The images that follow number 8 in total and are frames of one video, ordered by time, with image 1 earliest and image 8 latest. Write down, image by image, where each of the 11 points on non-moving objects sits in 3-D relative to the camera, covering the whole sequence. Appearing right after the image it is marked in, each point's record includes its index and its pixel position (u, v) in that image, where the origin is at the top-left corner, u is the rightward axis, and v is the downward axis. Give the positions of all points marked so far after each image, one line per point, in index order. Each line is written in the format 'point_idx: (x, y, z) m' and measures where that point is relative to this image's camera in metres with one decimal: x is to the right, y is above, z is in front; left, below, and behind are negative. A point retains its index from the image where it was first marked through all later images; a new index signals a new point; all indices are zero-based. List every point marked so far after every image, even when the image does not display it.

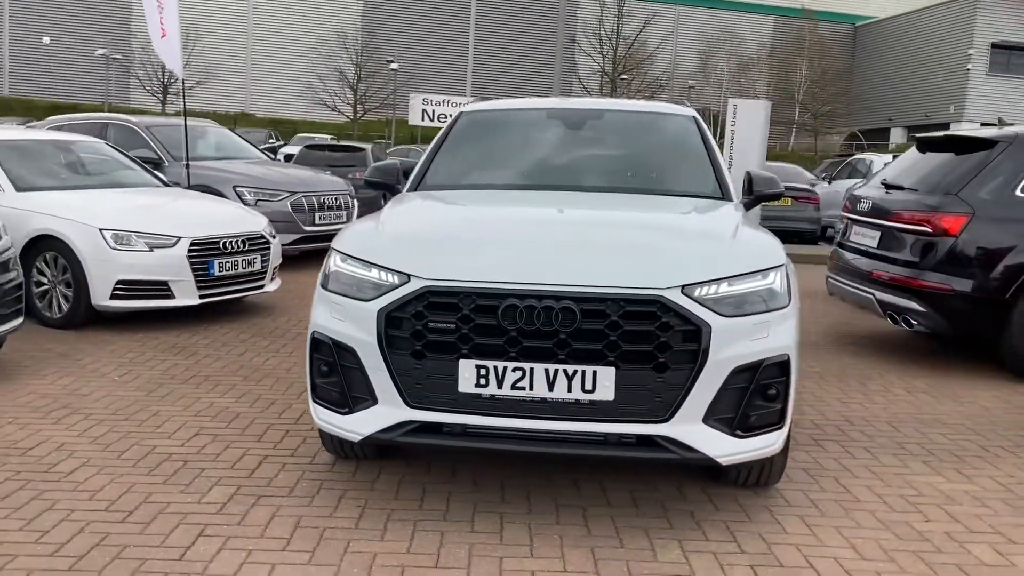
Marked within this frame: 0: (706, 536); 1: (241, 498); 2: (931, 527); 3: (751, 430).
0: (+0.7, -0.9, +3.3) m
1: (-1.0, -0.8, +3.5) m
2: (+1.5, -0.9, +3.5) m
3: (+0.8, -0.5, +3.3) m
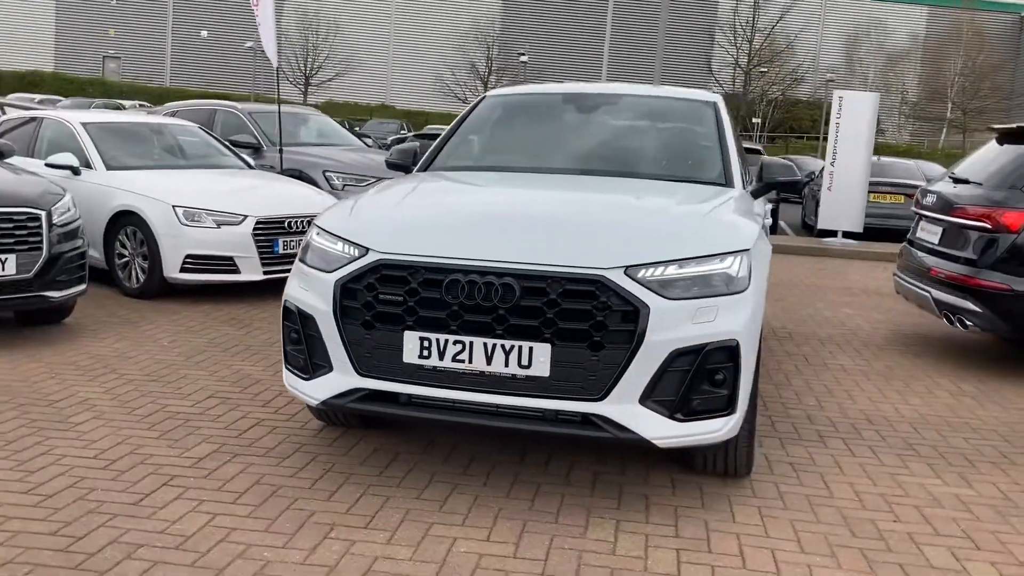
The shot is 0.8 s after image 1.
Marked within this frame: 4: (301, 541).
0: (+0.5, -0.8, +3.3) m
1: (-1.2, -0.7, +3.8) m
2: (+1.4, -0.9, +3.4) m
3: (+0.6, -0.4, +3.2) m
4: (-0.7, -0.8, +3.0) m
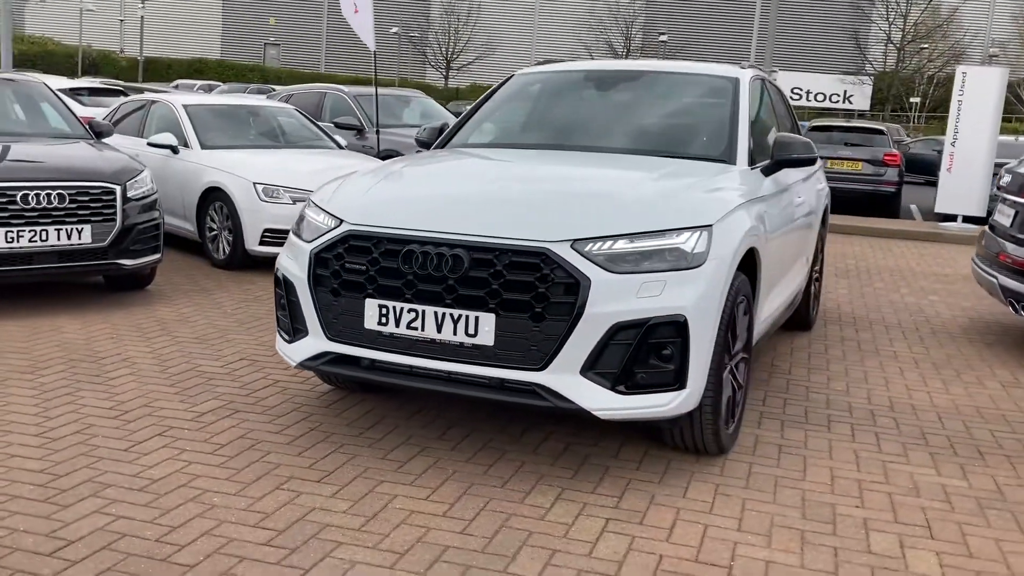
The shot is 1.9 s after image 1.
0: (+0.3, -0.7, +3.3) m
1: (-1.2, -0.5, +4.1) m
2: (+1.2, -0.8, +3.3) m
3: (+0.4, -0.3, +3.3) m
4: (-0.9, -0.7, +3.2) m
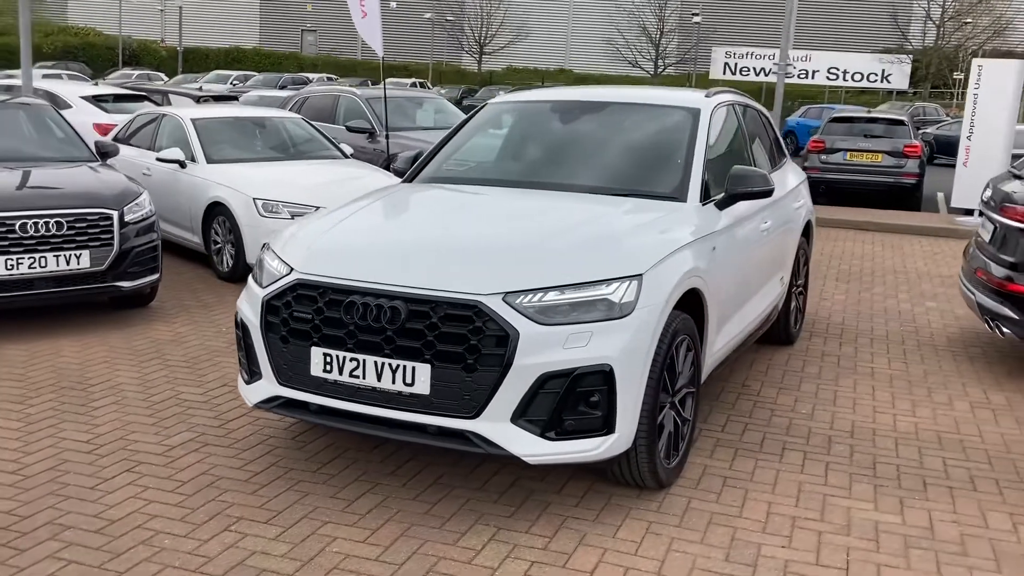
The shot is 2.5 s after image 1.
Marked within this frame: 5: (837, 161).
0: (+0.1, -0.9, +3.5) m
1: (-1.4, -0.7, +4.3) m
2: (+0.9, -1.0, +3.4) m
3: (+0.2, -0.5, +3.4) m
4: (-1.1, -0.9, +3.4) m
5: (+5.1, +2.0, +14.8) m
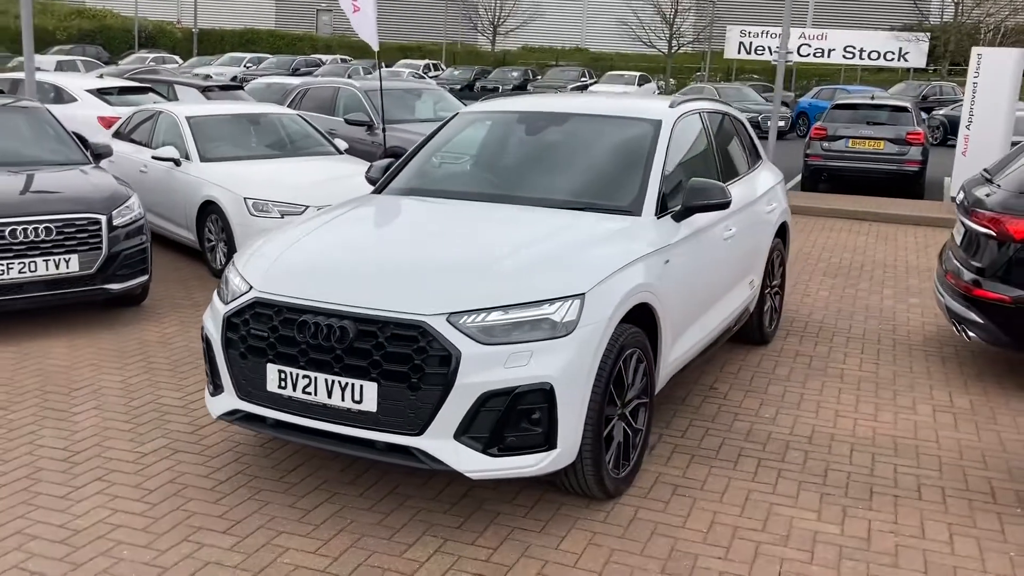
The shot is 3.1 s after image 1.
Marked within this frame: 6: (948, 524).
0: (-0.1, -1.0, +3.6) m
1: (-1.6, -0.8, +4.4) m
2: (+0.7, -1.0, +3.5) m
3: (0.0, -0.6, +3.5) m
4: (-1.3, -1.0, +3.6) m
5: (+5.1, +2.2, +14.7) m
6: (+1.8, -1.0, +3.9) m
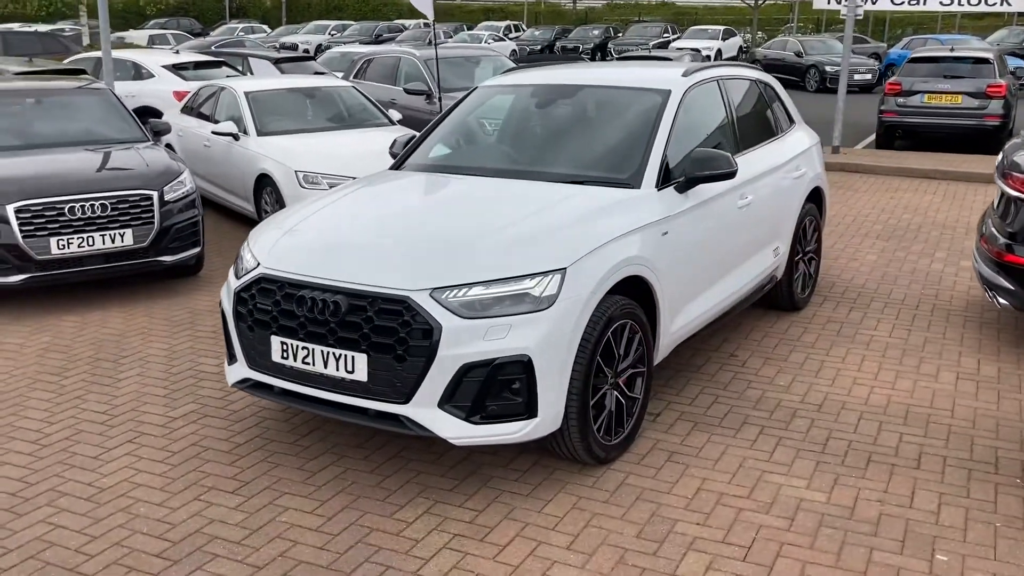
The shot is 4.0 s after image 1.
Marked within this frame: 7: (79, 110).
0: (-0.2, -0.9, +3.8) m
1: (-1.6, -0.6, +4.7) m
2: (+0.7, -0.9, +3.6) m
3: (-0.1, -0.5, +3.7) m
4: (-1.4, -0.9, +3.9) m
5: (+6.1, +2.8, +14.2) m
6: (+1.8, -0.8, +3.9) m
7: (-3.8, +1.6, +8.3) m
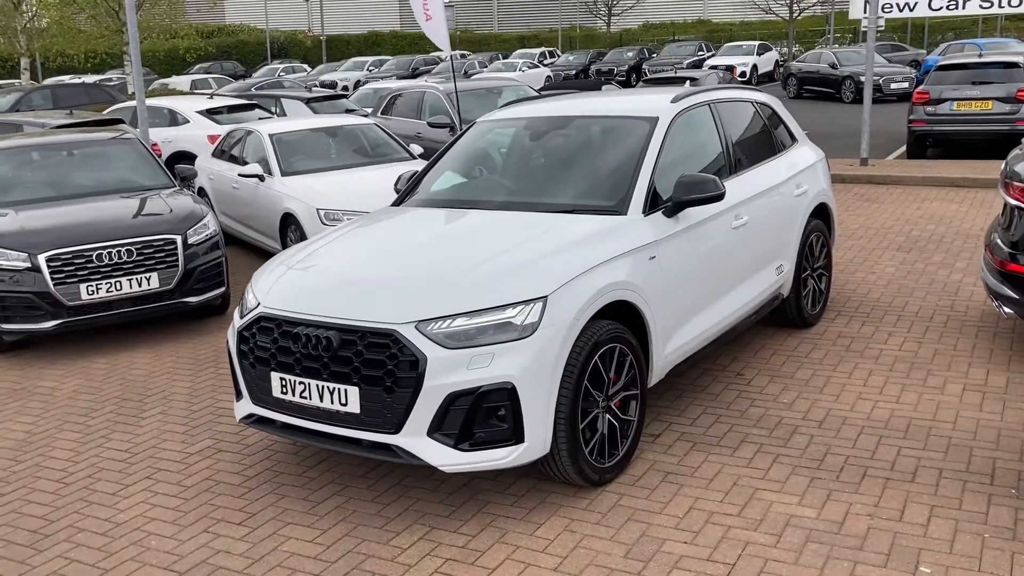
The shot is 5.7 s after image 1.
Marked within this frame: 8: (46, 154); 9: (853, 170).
0: (-0.2, -1.0, +3.9) m
1: (-1.6, -0.8, +4.9) m
2: (+0.6, -1.0, +3.7) m
3: (-0.1, -0.6, +3.8) m
4: (-1.4, -1.0, +4.0) m
5: (+6.4, +2.6, +14.1) m
6: (+1.7, -0.9, +3.9) m
7: (-3.7, +1.2, +8.6) m
8: (-4.1, +1.2, +8.4) m
9: (+4.7, +1.6, +12.9) m
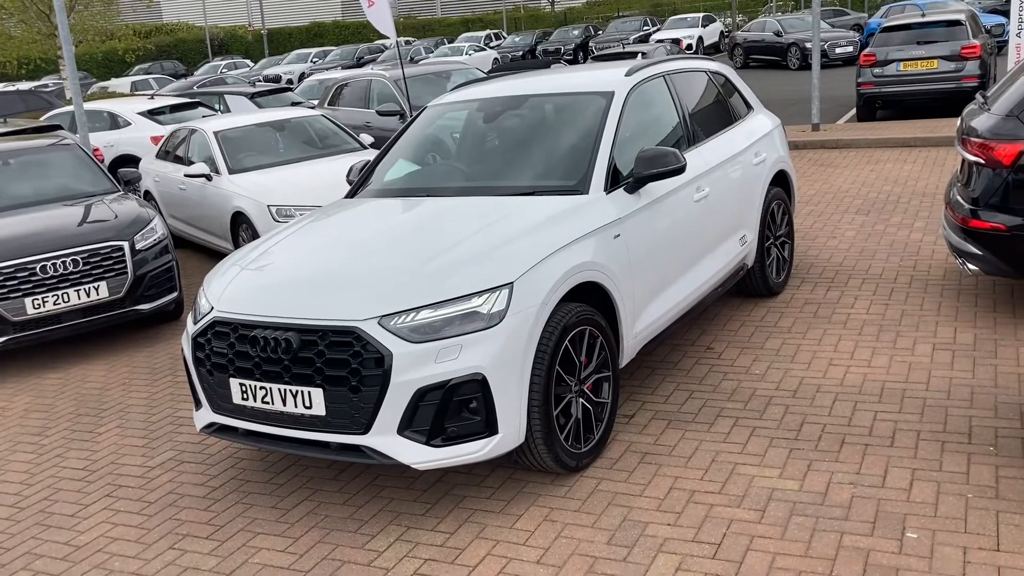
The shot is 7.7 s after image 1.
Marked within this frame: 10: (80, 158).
0: (-0.3, -1.0, +3.8) m
1: (-1.7, -0.9, +4.8) m
2: (+0.6, -0.9, +3.6) m
3: (-0.2, -0.6, +3.7) m
4: (-1.5, -1.1, +3.9) m
5: (+5.7, +3.2, +14.2) m
6: (+1.6, -0.7, +3.9) m
7: (-4.1, +1.1, +8.3) m
8: (-4.5, +1.1, +8.1) m
9: (+4.0, +2.1, +12.9) m
10: (-3.9, +1.2, +8.5) m
